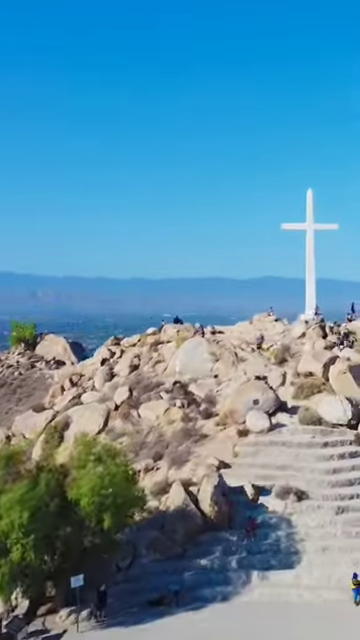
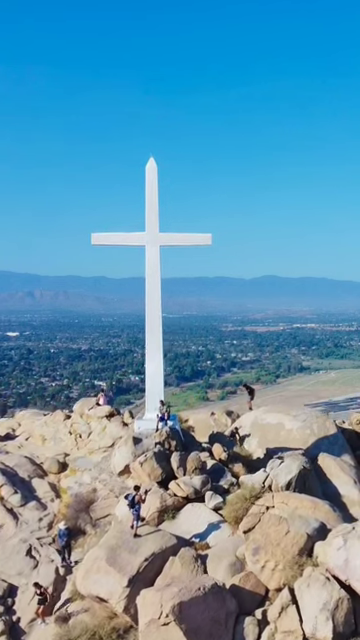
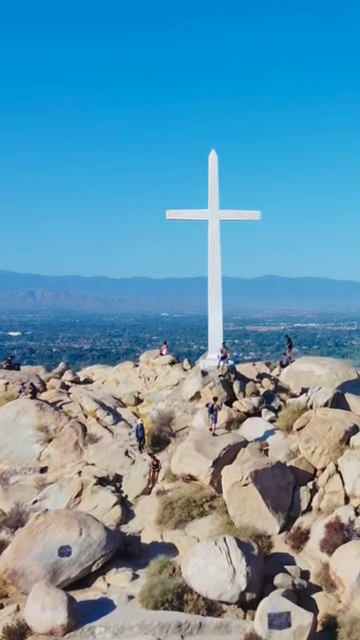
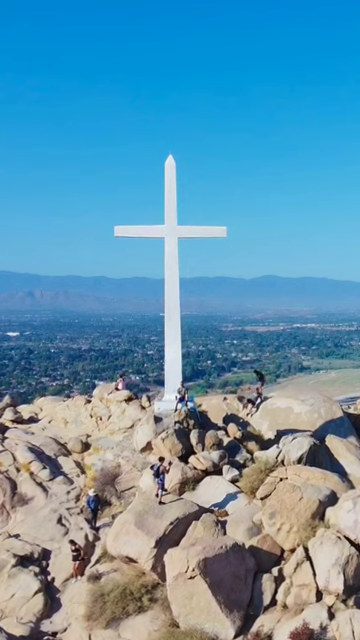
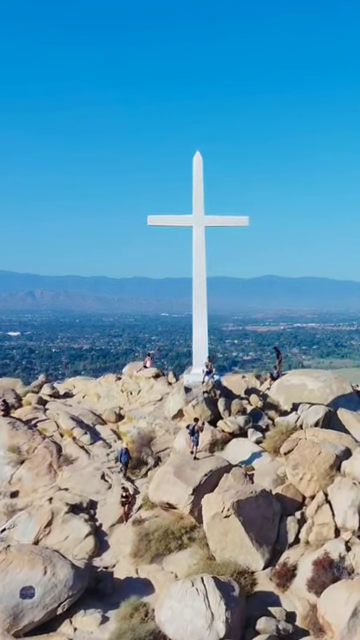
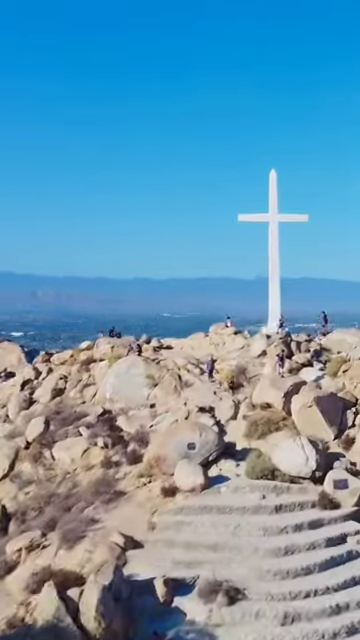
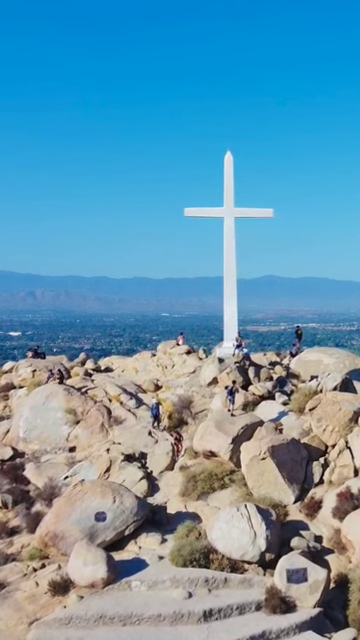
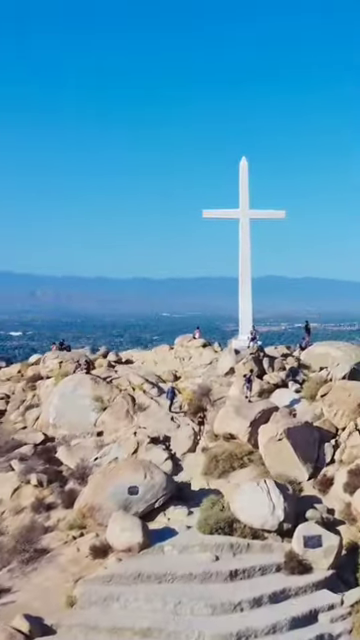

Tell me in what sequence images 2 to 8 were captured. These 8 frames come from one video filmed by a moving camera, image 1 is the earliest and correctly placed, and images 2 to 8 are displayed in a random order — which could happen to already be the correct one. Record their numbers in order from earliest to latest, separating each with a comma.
6, 8, 7, 3, 5, 4, 2
